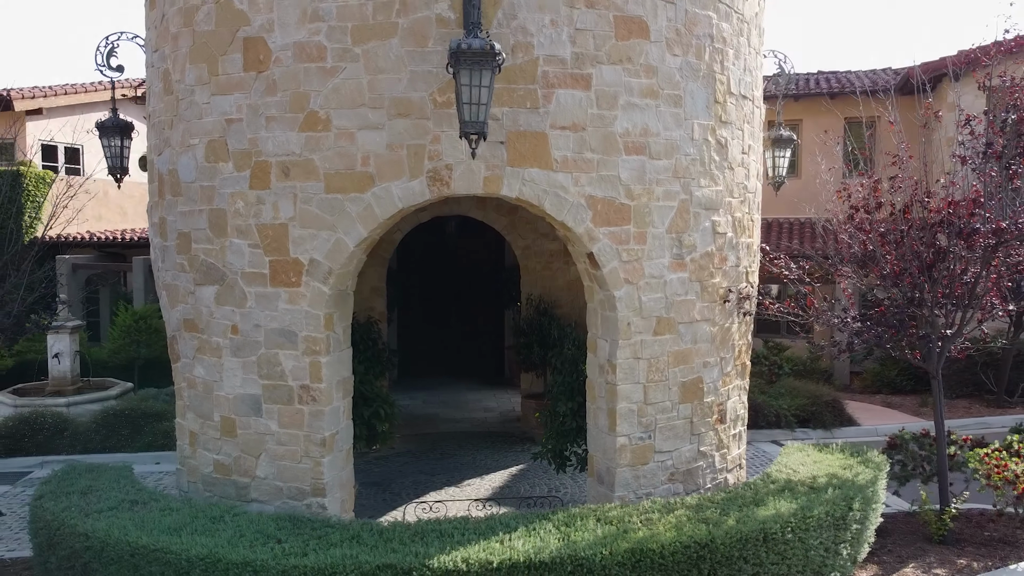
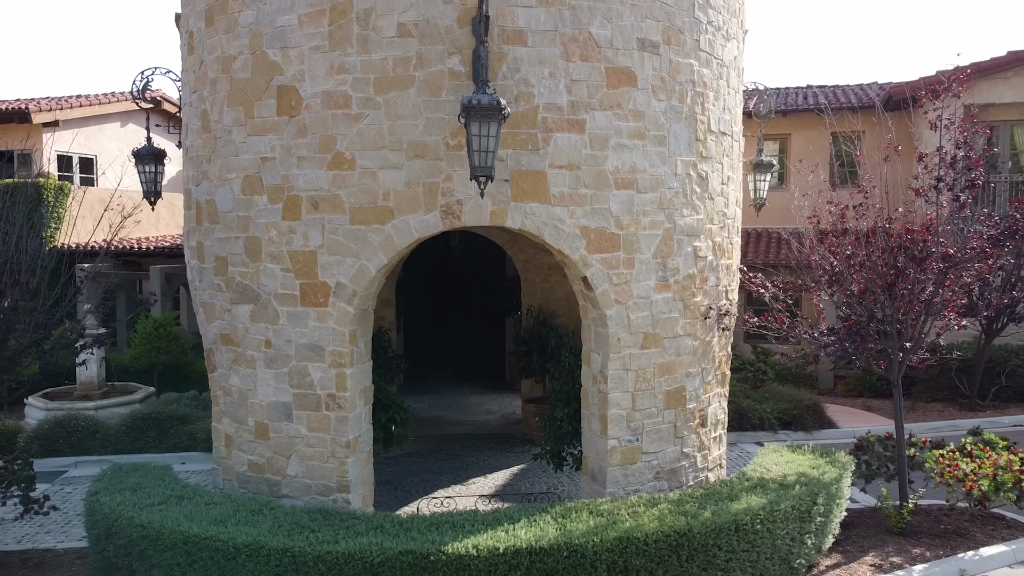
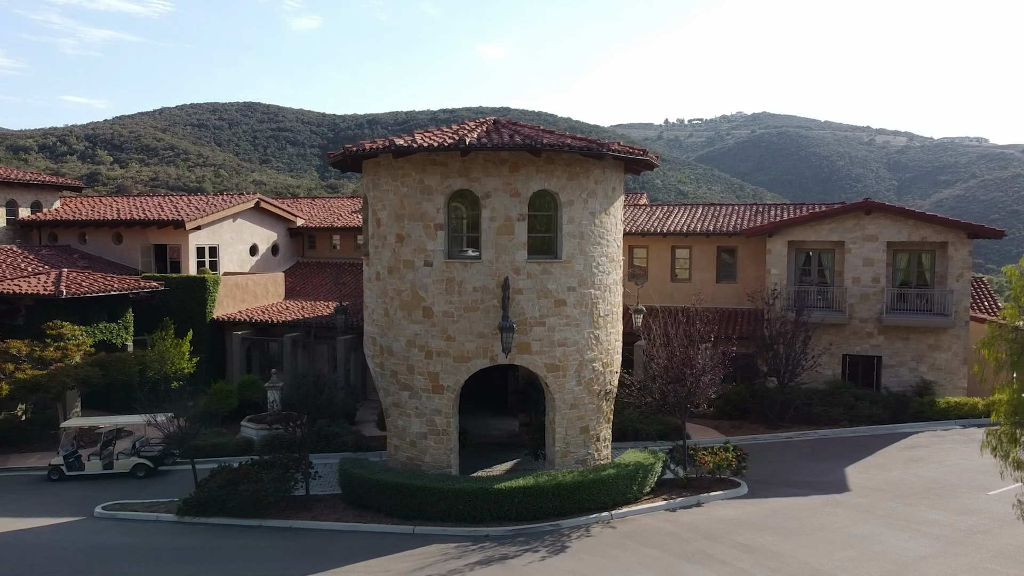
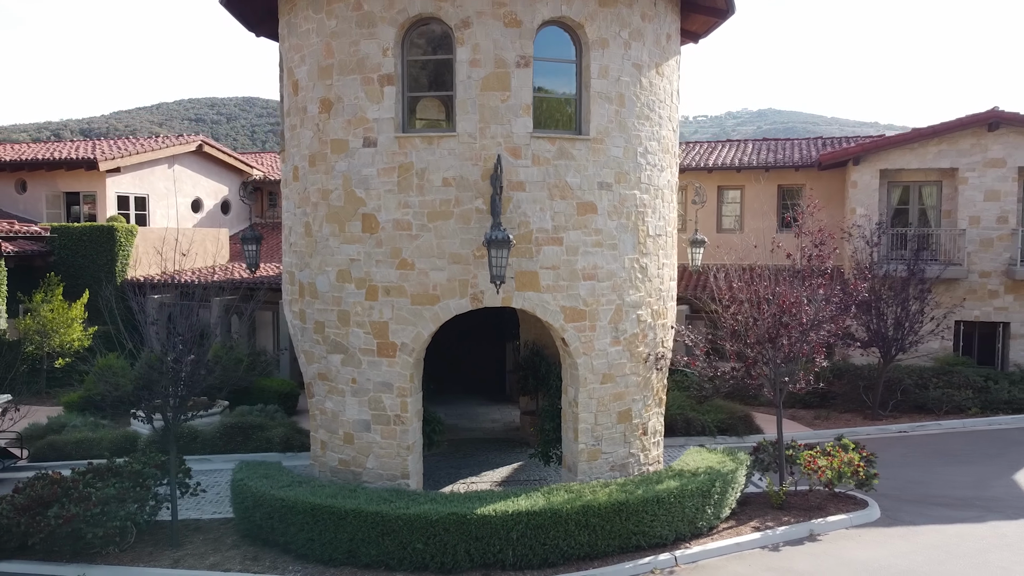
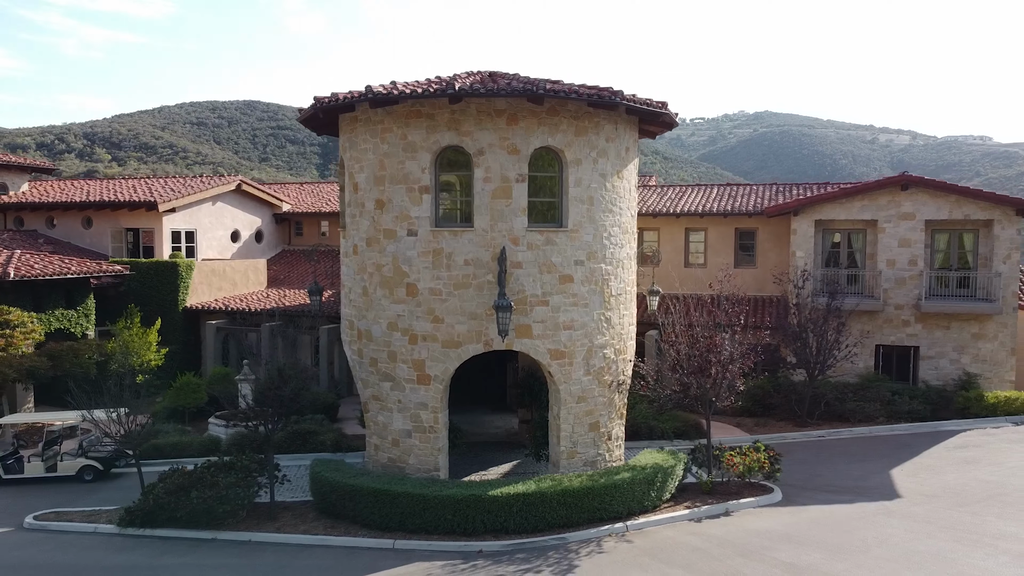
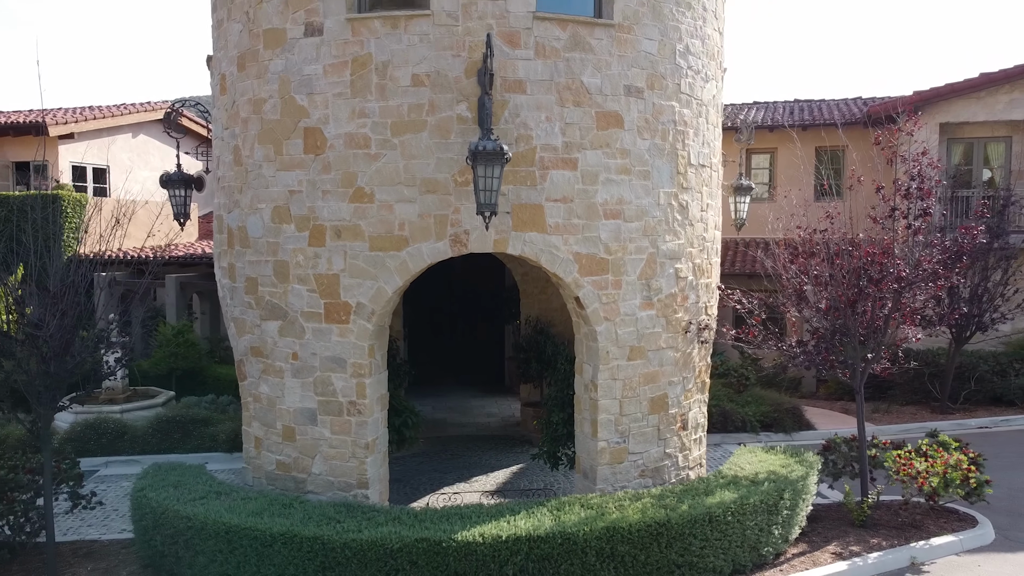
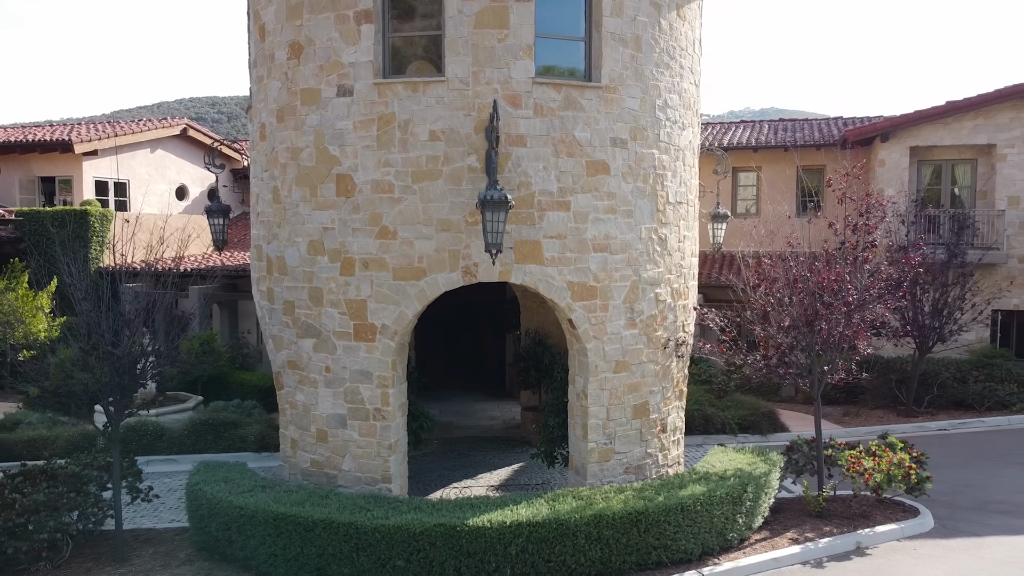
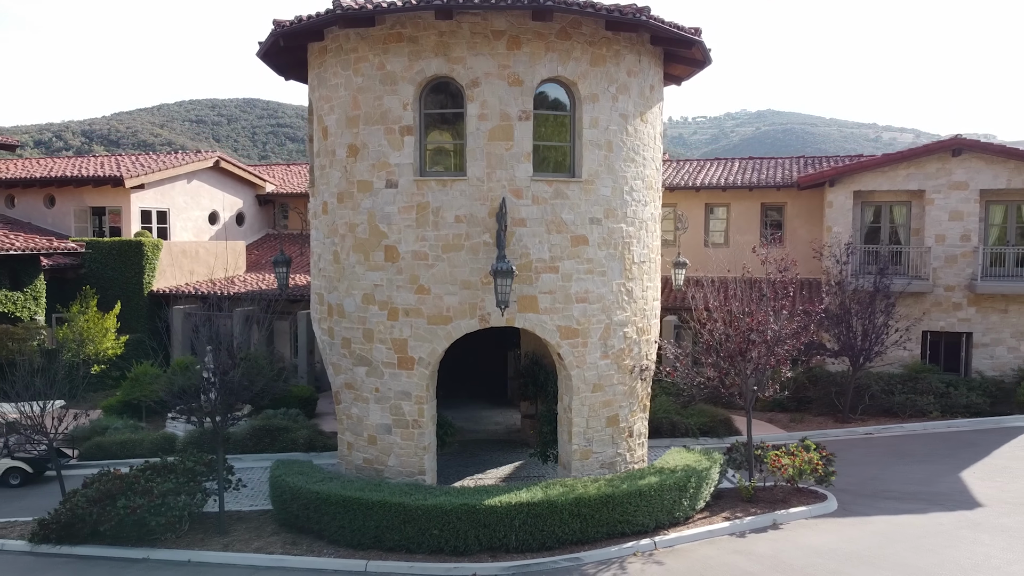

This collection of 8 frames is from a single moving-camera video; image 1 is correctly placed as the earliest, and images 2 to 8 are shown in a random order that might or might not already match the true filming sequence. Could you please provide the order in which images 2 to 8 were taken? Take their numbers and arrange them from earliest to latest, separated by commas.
2, 6, 7, 4, 8, 5, 3
